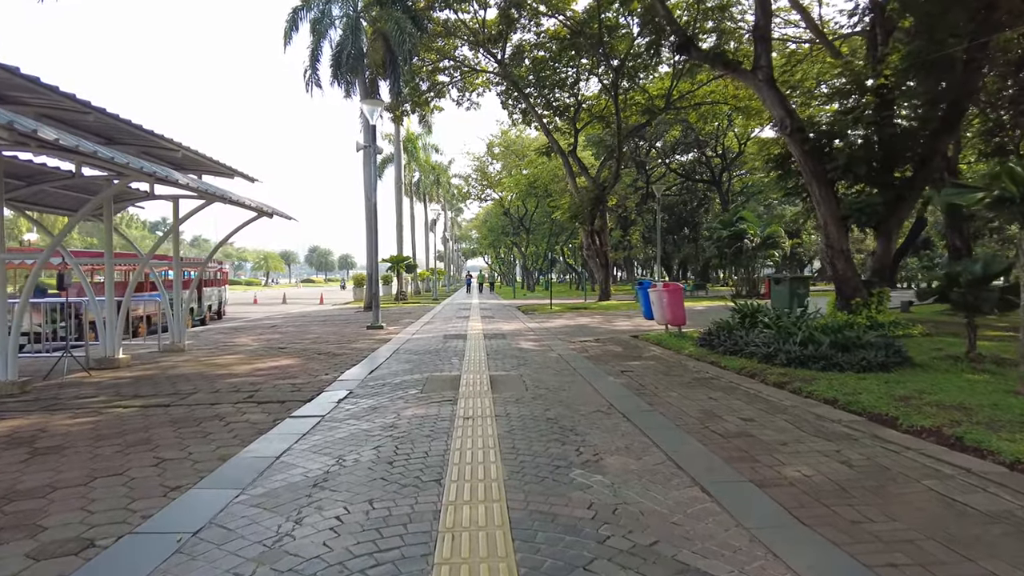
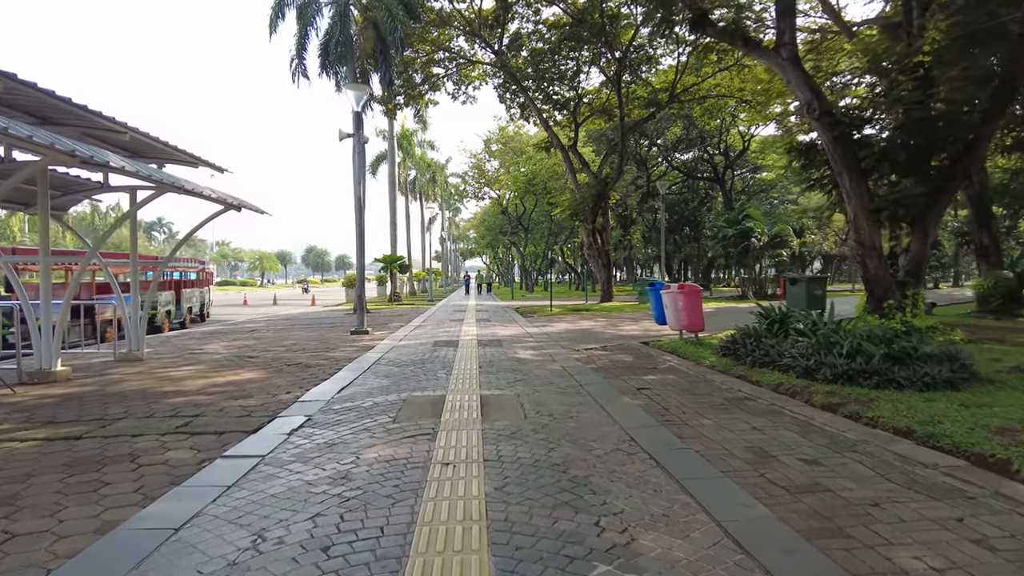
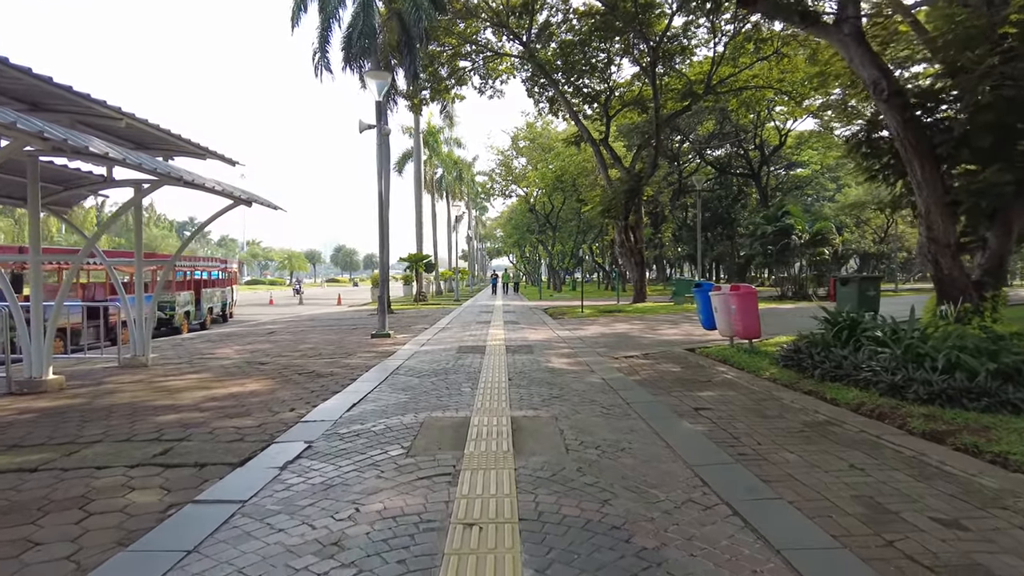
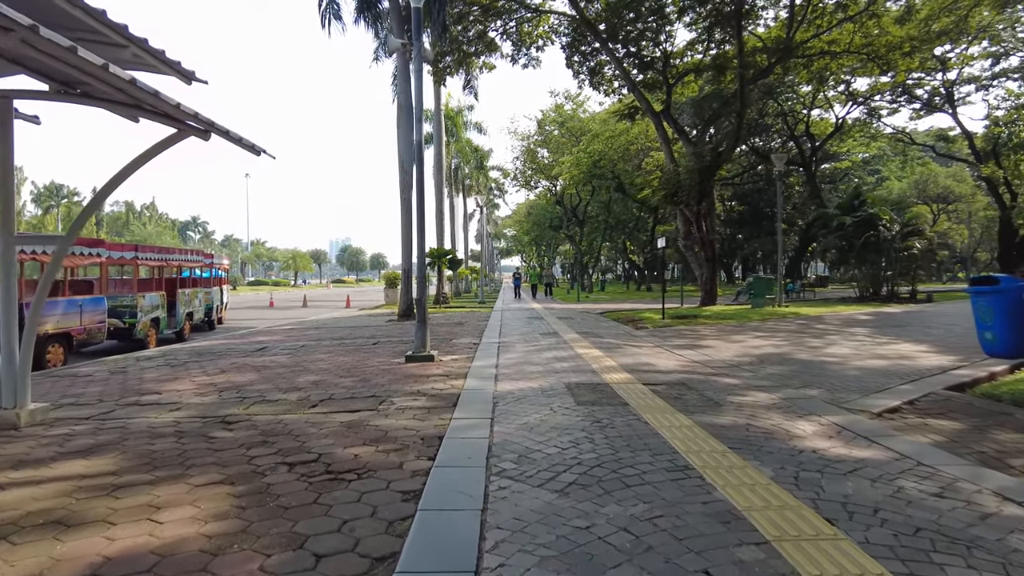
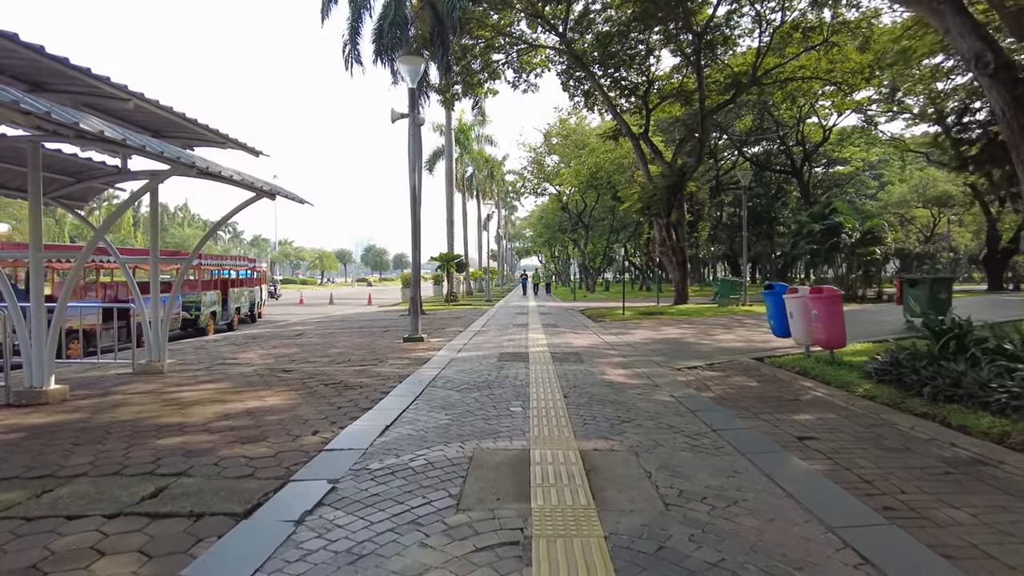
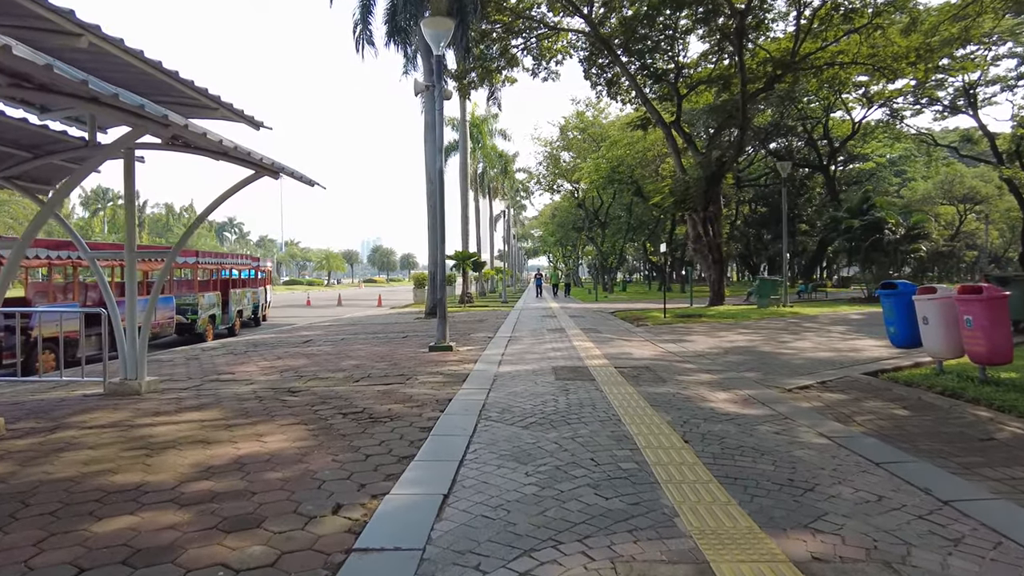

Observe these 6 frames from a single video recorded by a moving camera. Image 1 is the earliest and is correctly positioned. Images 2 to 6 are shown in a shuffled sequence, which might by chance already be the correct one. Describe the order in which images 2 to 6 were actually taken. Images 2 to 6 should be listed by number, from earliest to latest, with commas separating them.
2, 3, 5, 6, 4
